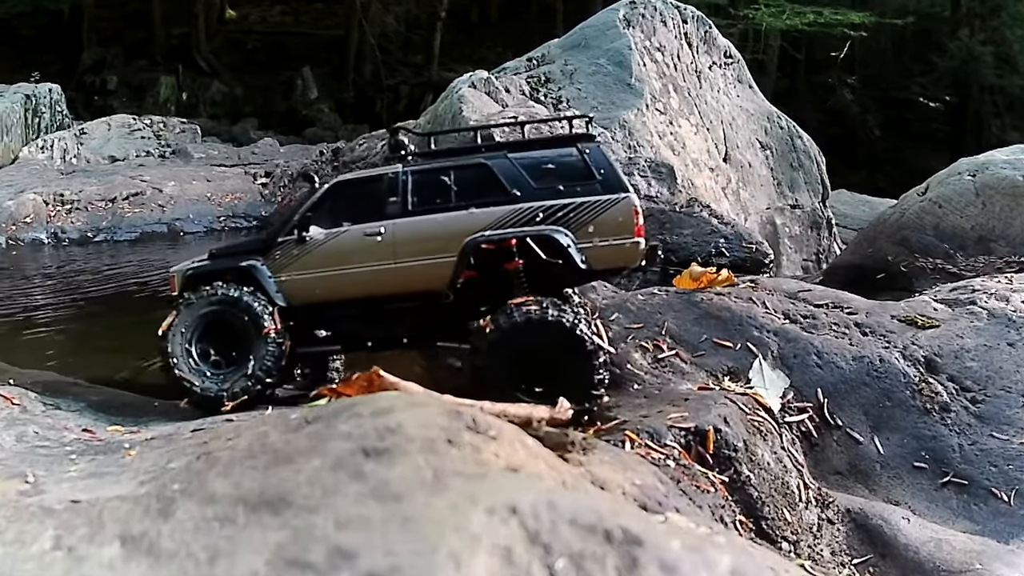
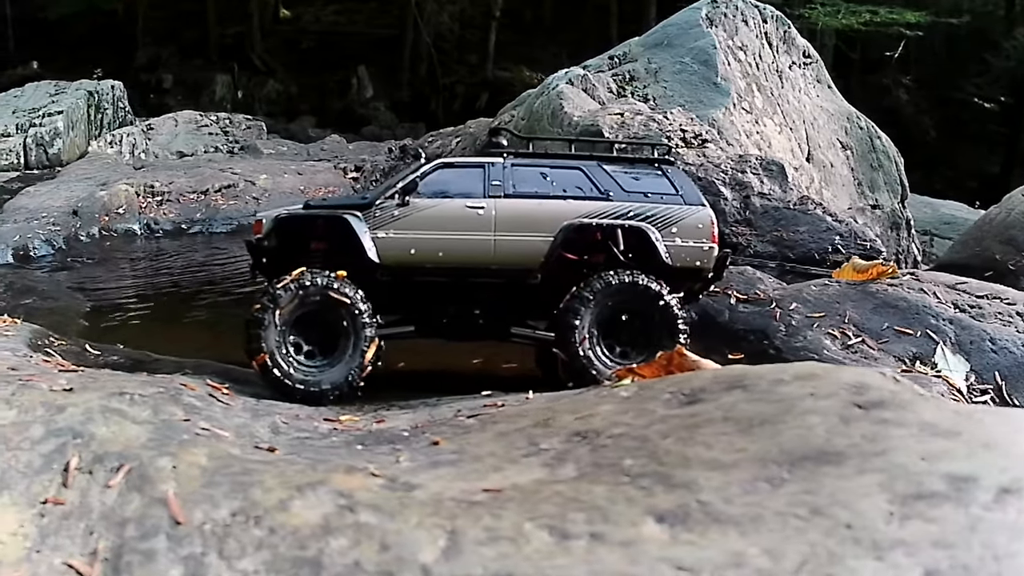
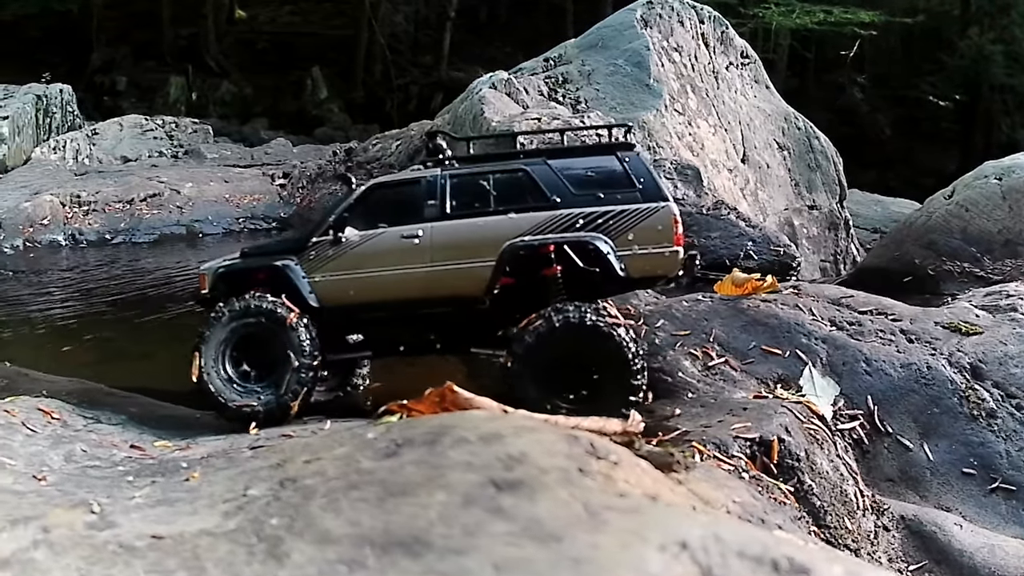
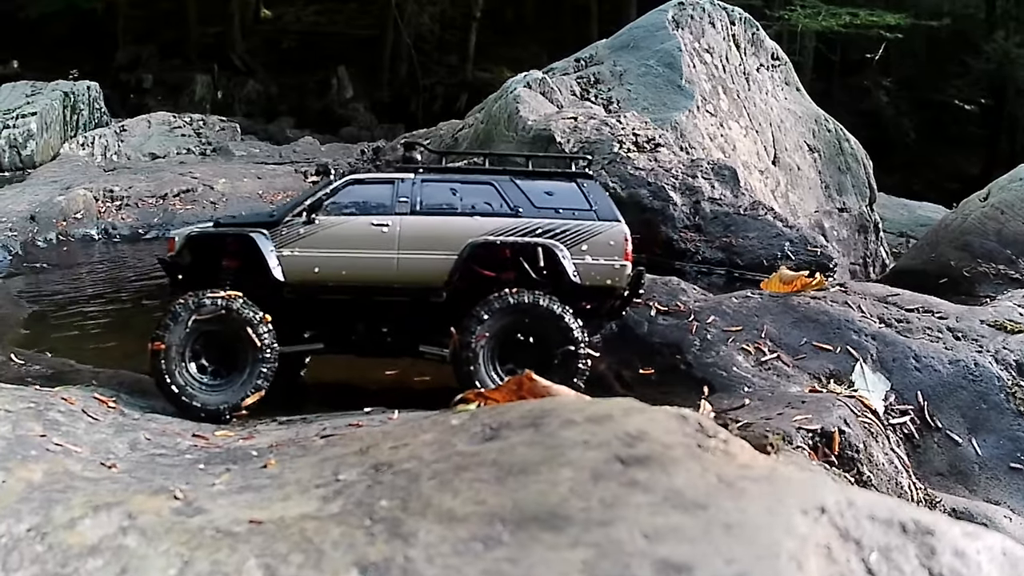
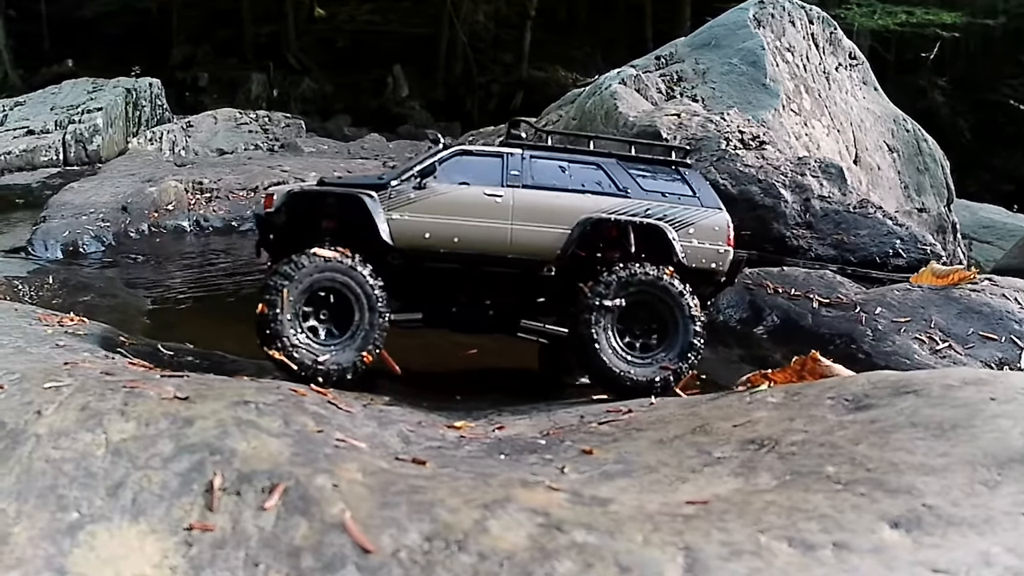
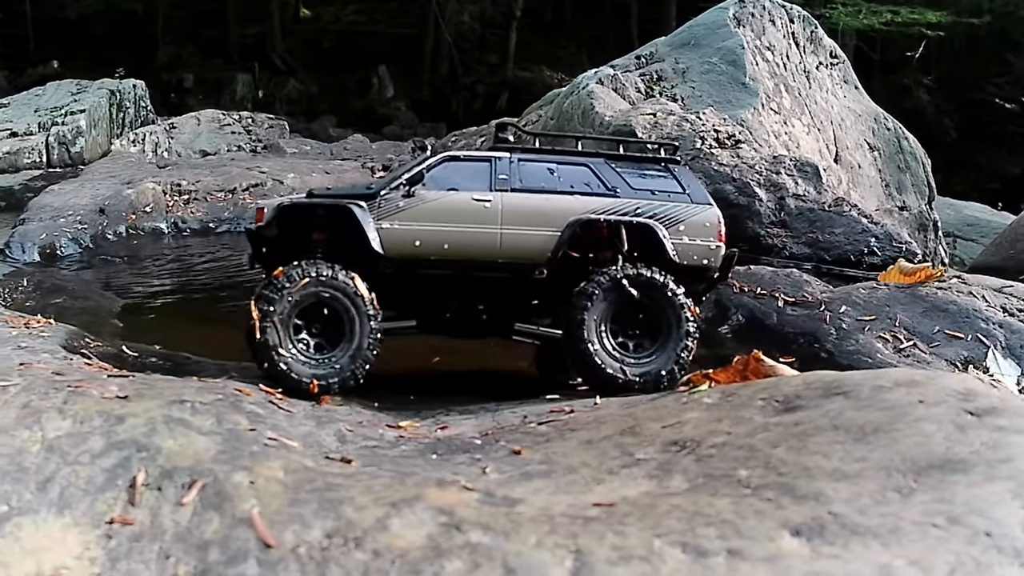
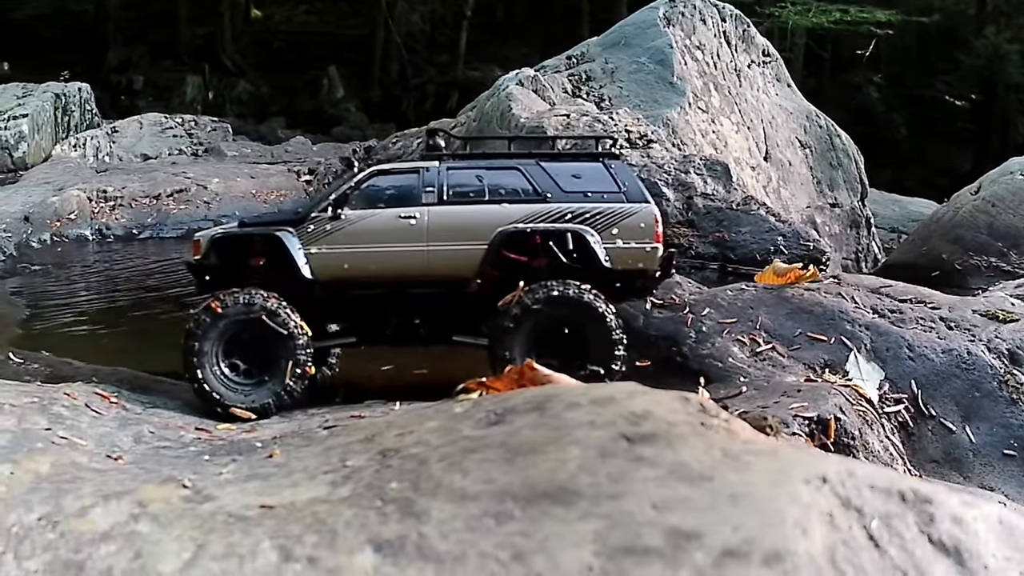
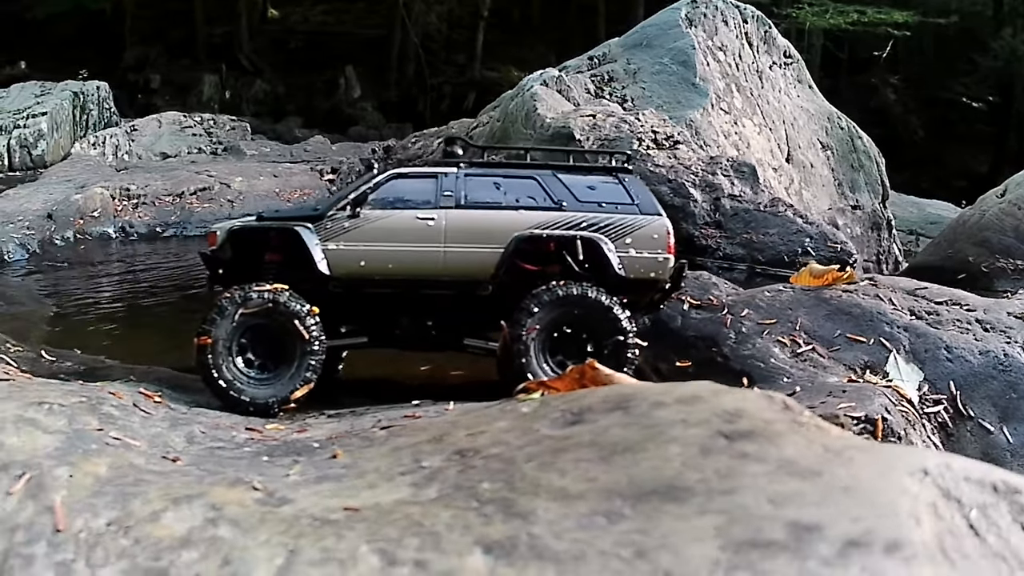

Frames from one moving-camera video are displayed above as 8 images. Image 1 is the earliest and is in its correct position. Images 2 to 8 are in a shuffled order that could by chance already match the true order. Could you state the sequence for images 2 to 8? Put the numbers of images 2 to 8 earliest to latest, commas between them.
3, 7, 4, 8, 2, 6, 5
